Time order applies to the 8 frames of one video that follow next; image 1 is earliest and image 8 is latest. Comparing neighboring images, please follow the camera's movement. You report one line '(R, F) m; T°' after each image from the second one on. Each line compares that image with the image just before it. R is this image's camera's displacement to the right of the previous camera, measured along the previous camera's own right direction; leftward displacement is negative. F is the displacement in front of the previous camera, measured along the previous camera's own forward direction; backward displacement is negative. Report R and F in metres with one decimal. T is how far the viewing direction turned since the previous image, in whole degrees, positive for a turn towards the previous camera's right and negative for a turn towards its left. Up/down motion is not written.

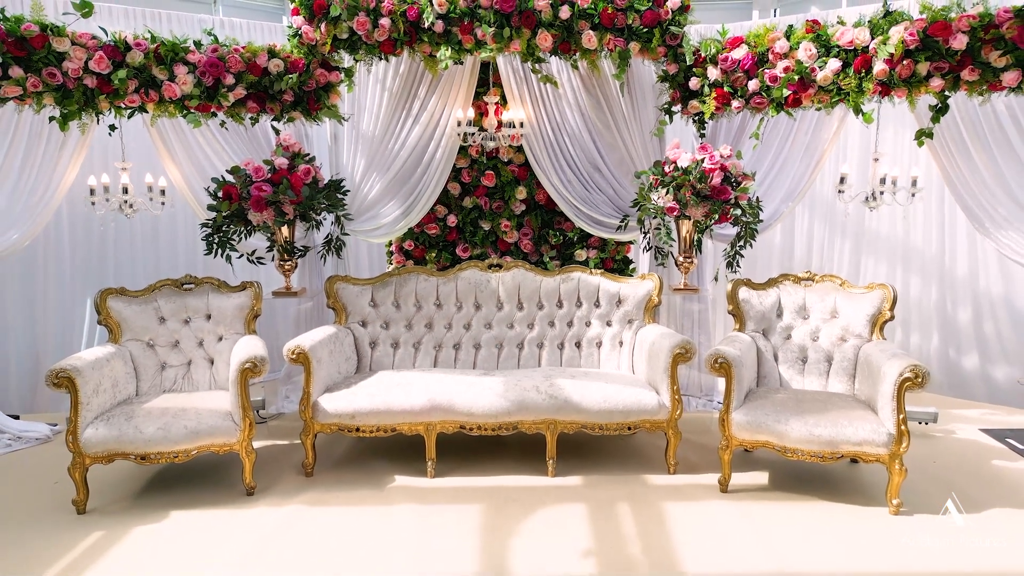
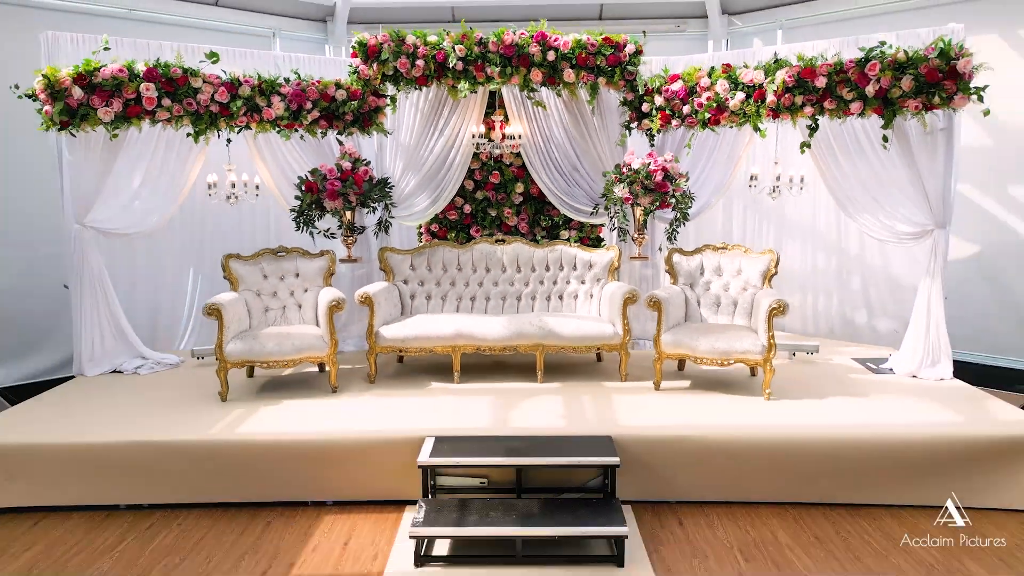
(0.0, -1.3) m; 0°
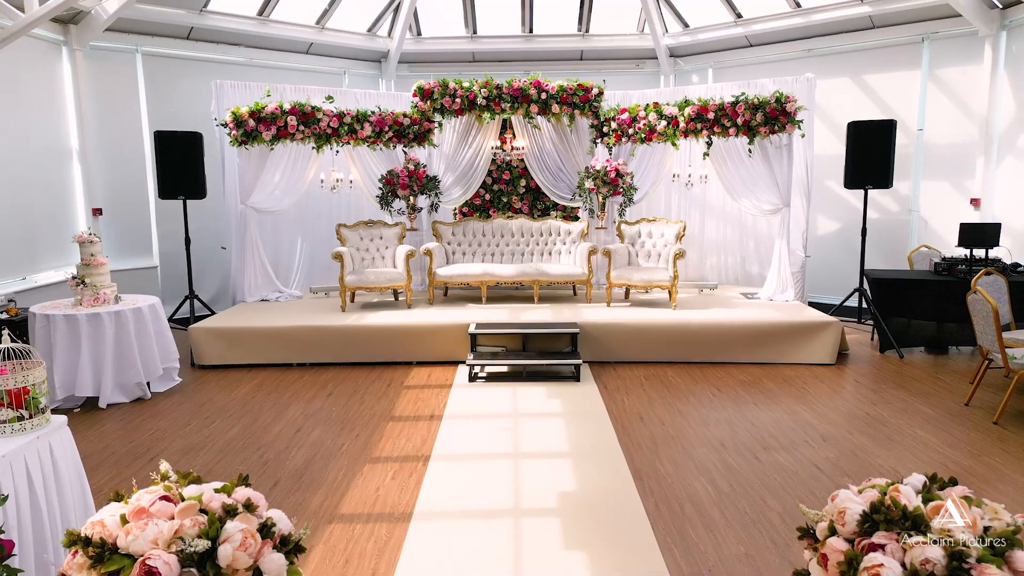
(-0.1, -2.5) m; 0°
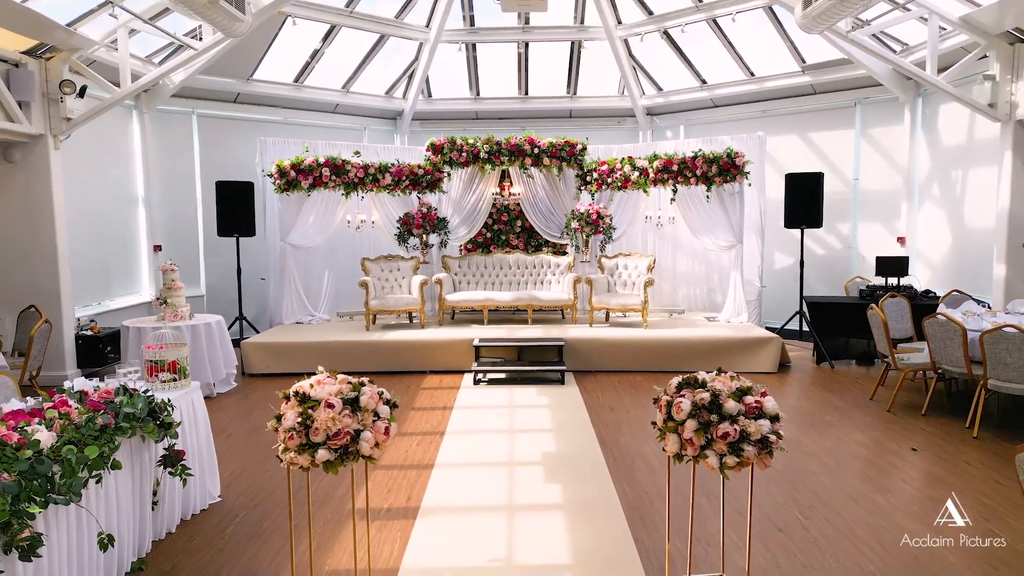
(0.0, -1.2) m; 0°
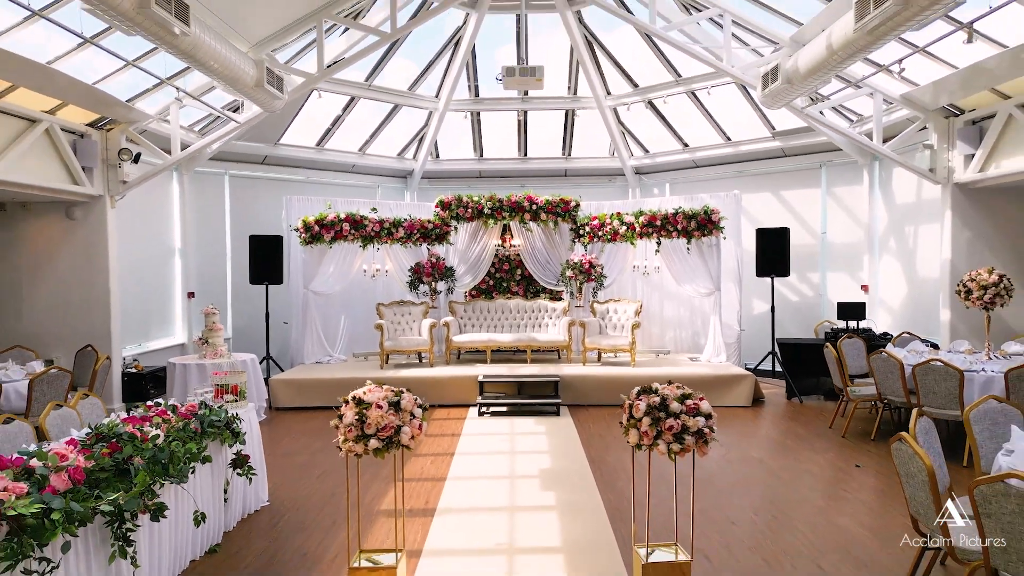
(0.0, -0.8) m; 0°
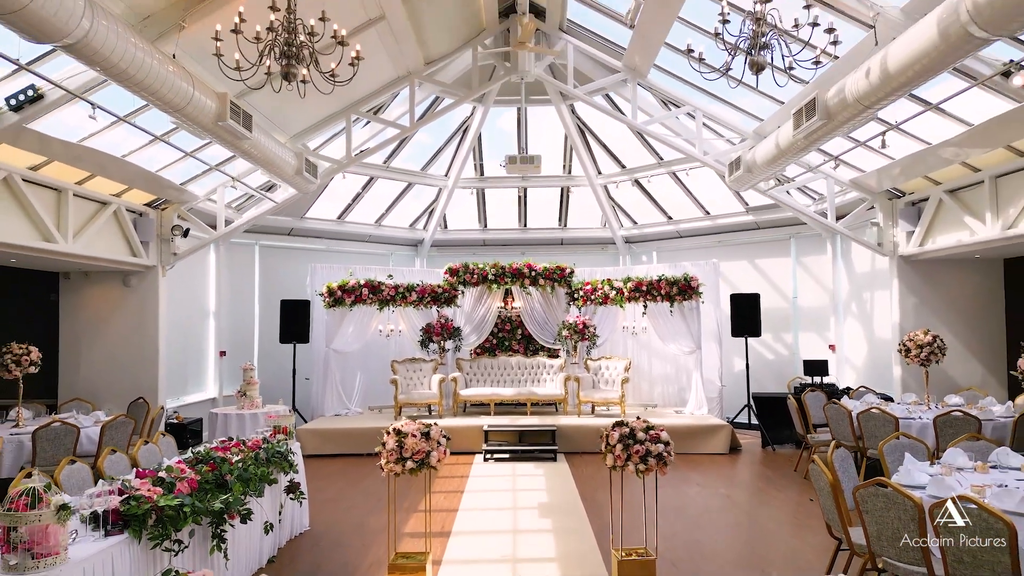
(0.0, -1.0) m; 0°
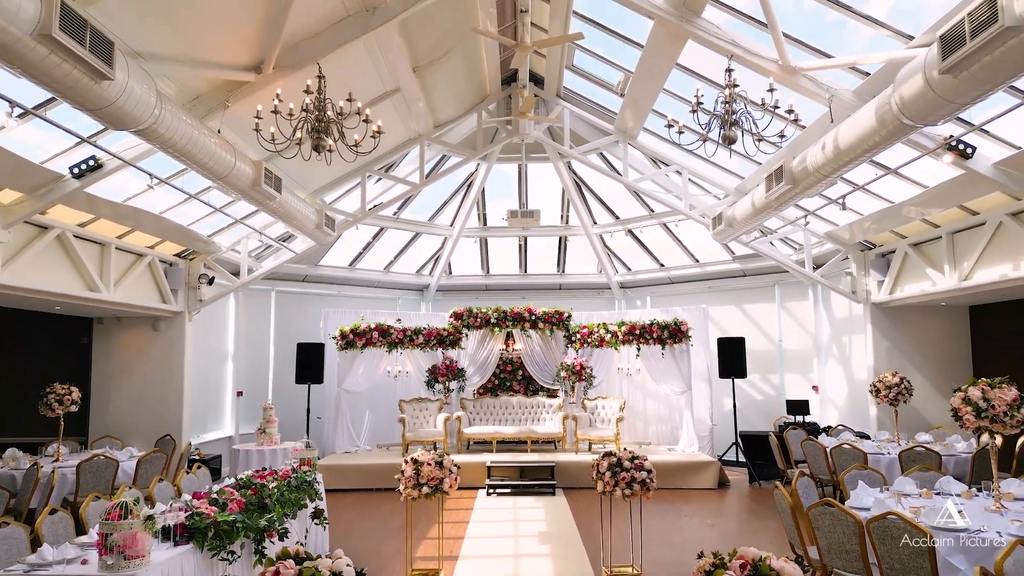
(0.0, -0.7) m; 0°
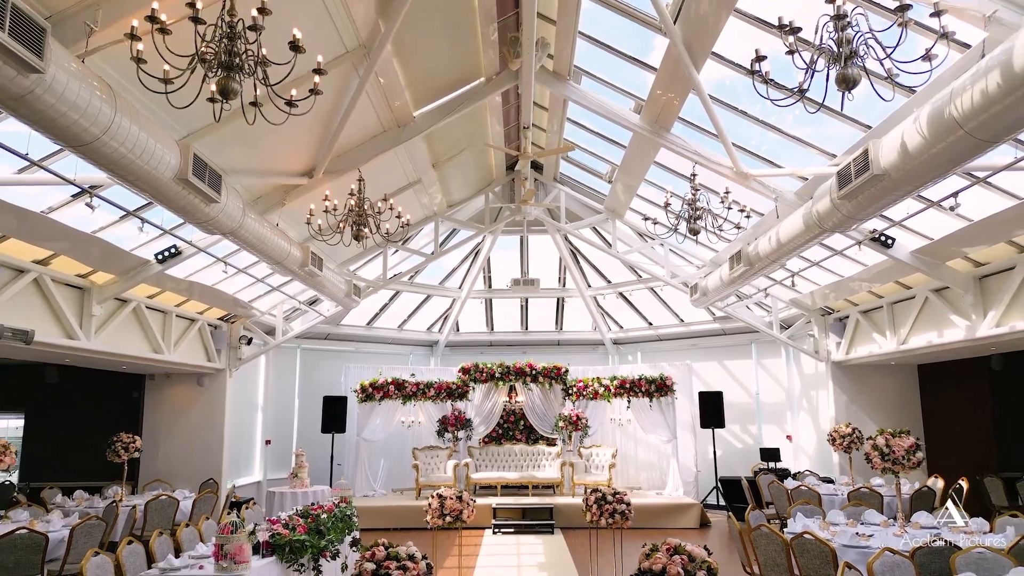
(-0.1, -1.3) m; 0°
